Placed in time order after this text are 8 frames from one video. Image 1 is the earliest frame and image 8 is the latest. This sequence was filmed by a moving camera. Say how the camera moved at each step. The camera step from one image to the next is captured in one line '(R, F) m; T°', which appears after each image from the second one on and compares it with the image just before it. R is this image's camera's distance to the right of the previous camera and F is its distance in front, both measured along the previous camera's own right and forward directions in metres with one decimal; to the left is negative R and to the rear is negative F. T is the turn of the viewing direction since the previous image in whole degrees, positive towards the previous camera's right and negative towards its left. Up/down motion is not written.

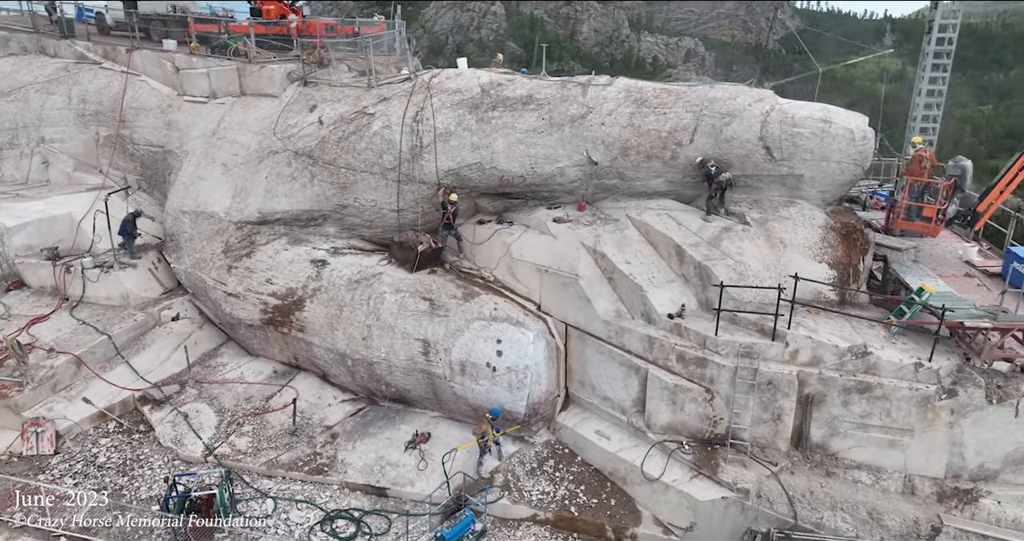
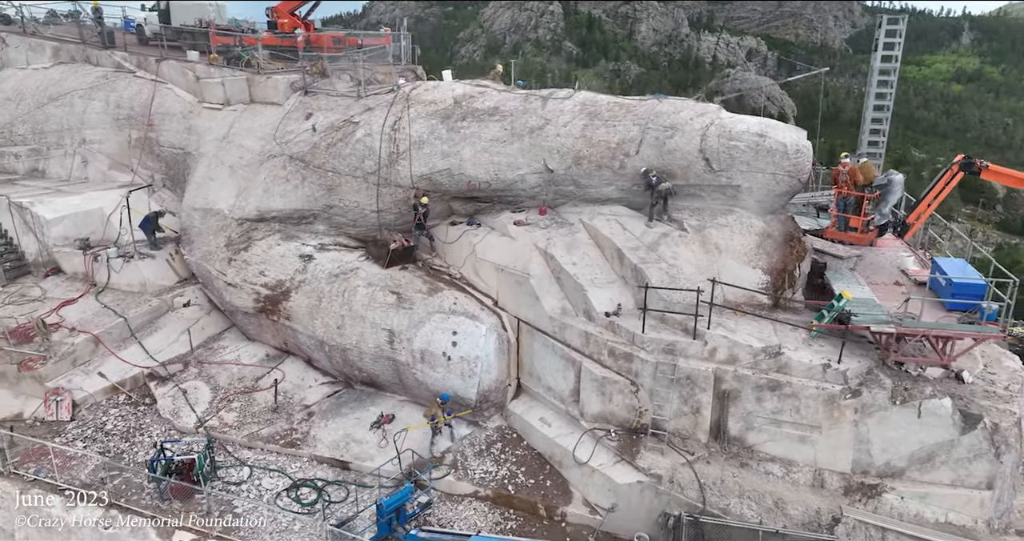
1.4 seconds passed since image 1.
(+2.0, -1.1) m; -4°
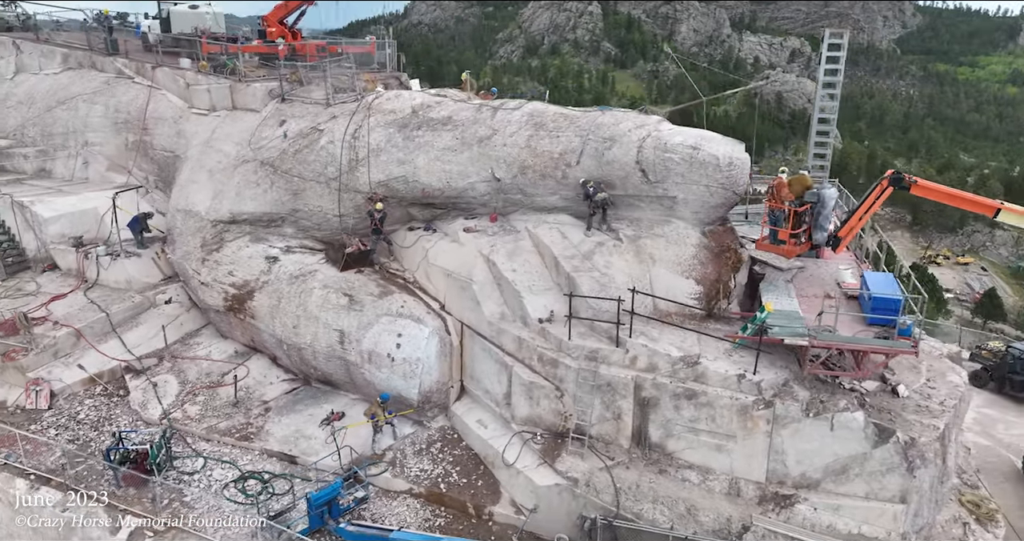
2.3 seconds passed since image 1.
(+1.9, -0.4) m; -3°
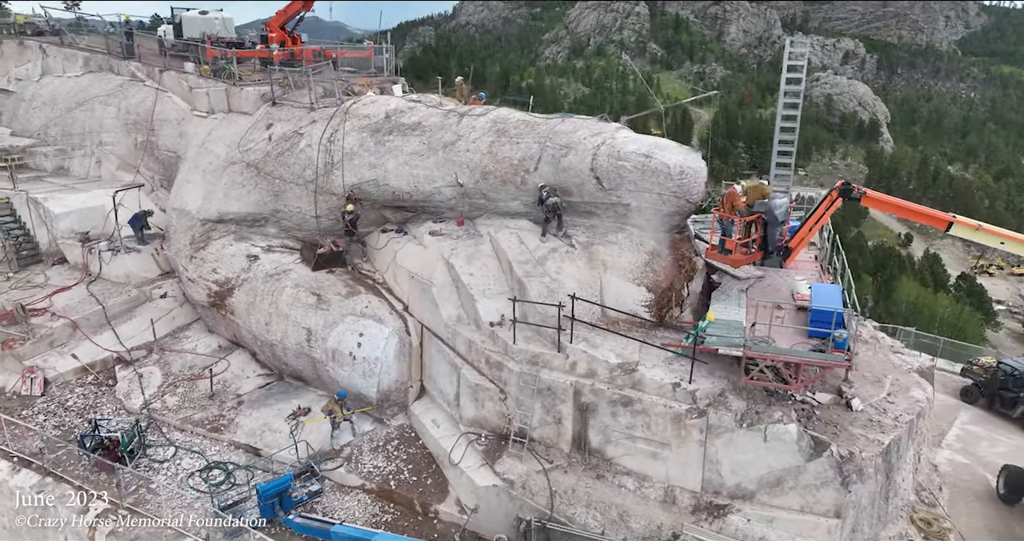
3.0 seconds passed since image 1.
(+1.8, -0.2) m; -3°
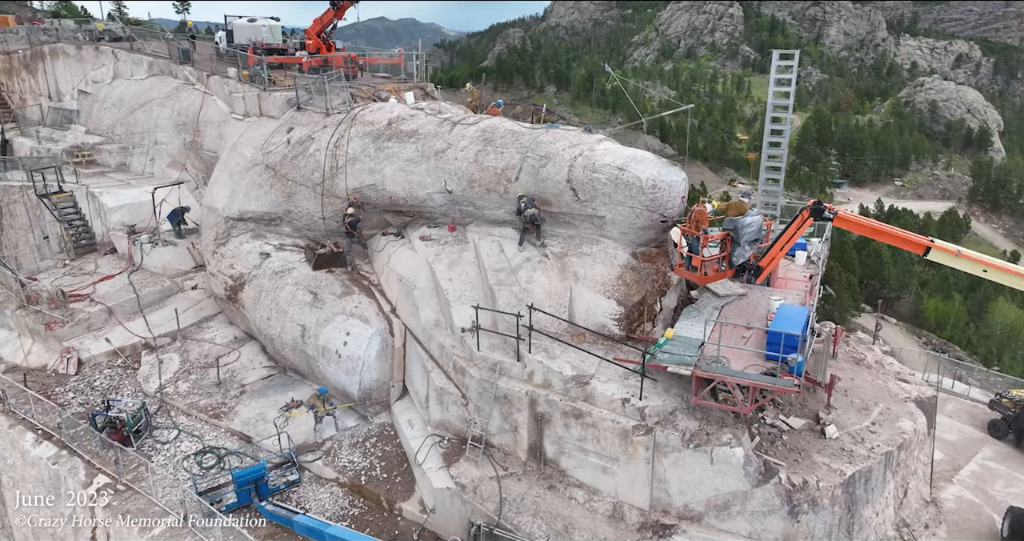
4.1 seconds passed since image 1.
(+2.1, -0.1) m; -6°
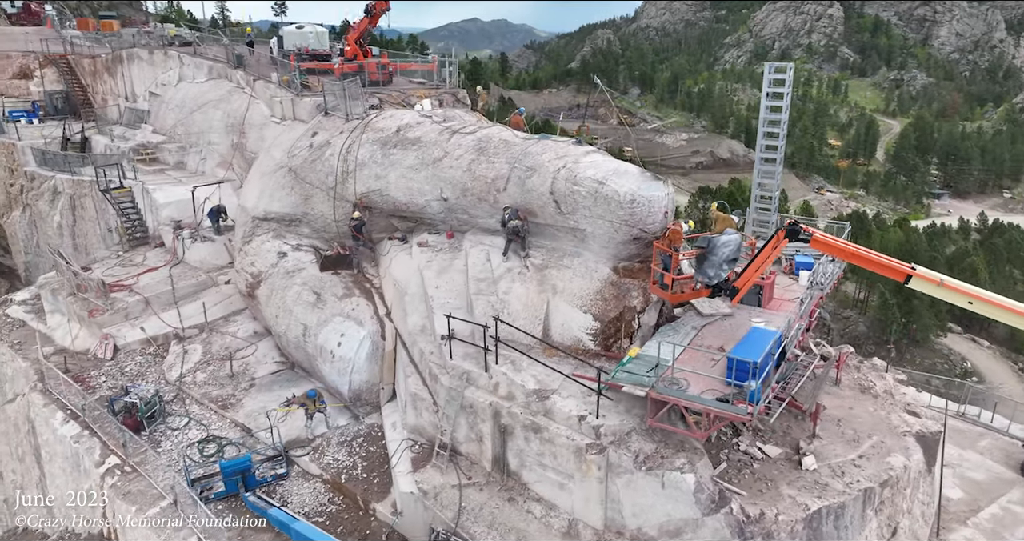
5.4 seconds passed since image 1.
(+2.0, +0.1) m; -6°
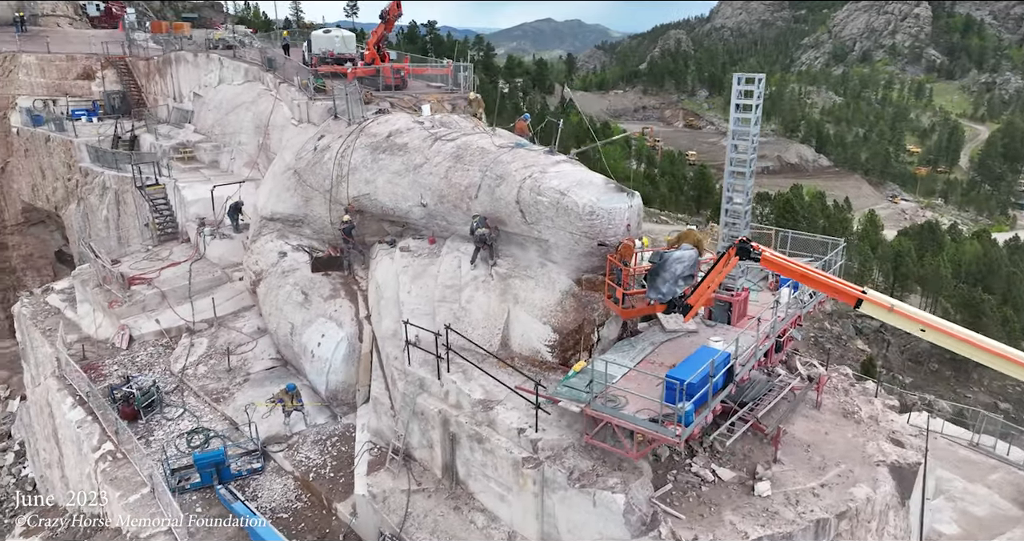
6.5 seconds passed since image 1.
(+2.0, +0.1) m; -5°
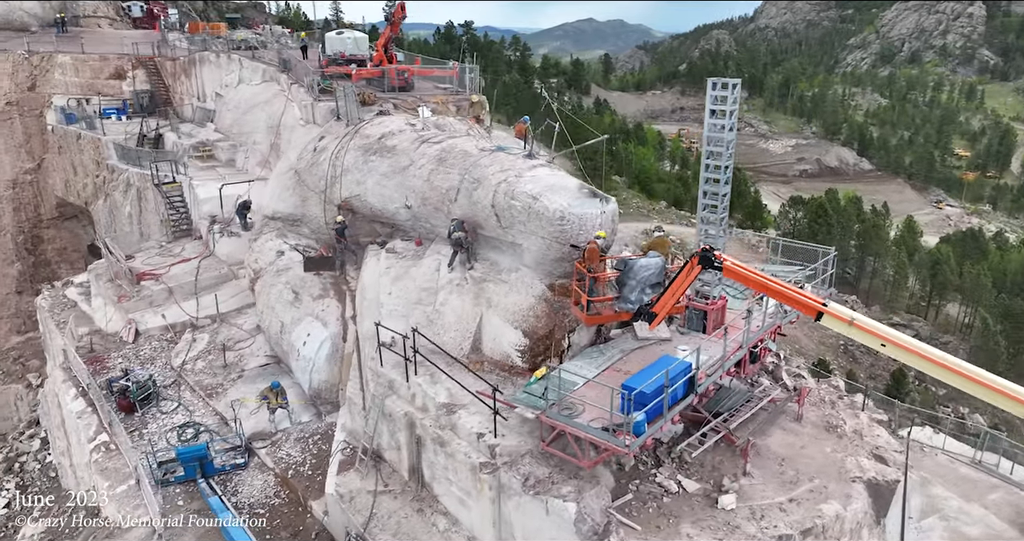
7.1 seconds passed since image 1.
(+1.2, +0.1) m; -3°
